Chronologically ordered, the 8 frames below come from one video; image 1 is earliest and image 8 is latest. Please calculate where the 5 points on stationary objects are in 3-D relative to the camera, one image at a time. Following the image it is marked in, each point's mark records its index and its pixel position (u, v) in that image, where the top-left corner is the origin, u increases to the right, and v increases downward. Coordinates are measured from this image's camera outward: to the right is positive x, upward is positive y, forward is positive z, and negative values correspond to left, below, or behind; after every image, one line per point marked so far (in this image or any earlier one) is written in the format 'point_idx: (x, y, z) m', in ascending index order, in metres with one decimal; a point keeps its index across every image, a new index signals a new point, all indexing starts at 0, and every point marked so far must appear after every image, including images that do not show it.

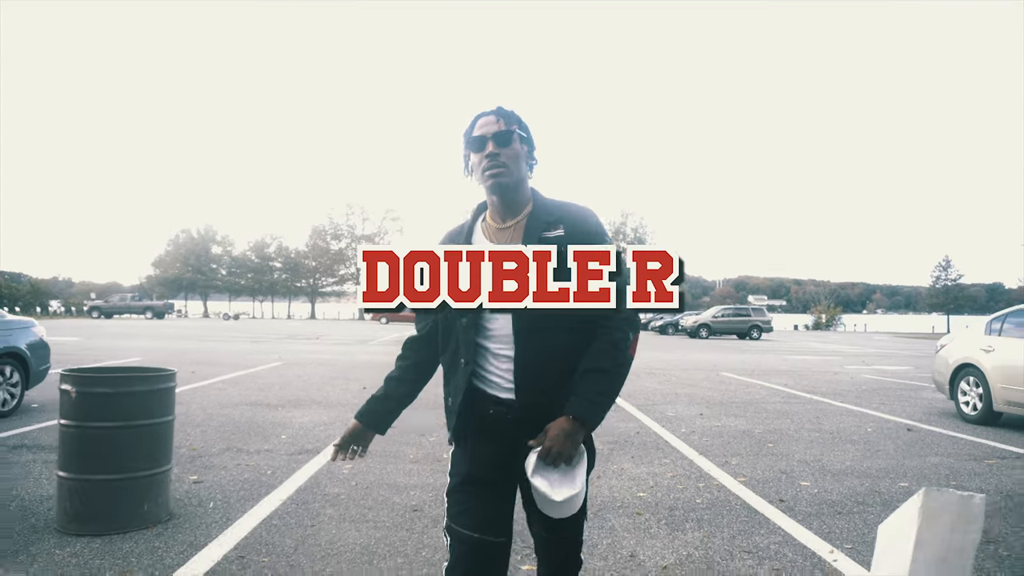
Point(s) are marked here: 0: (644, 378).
0: (+2.5, -1.6, +12.2) m
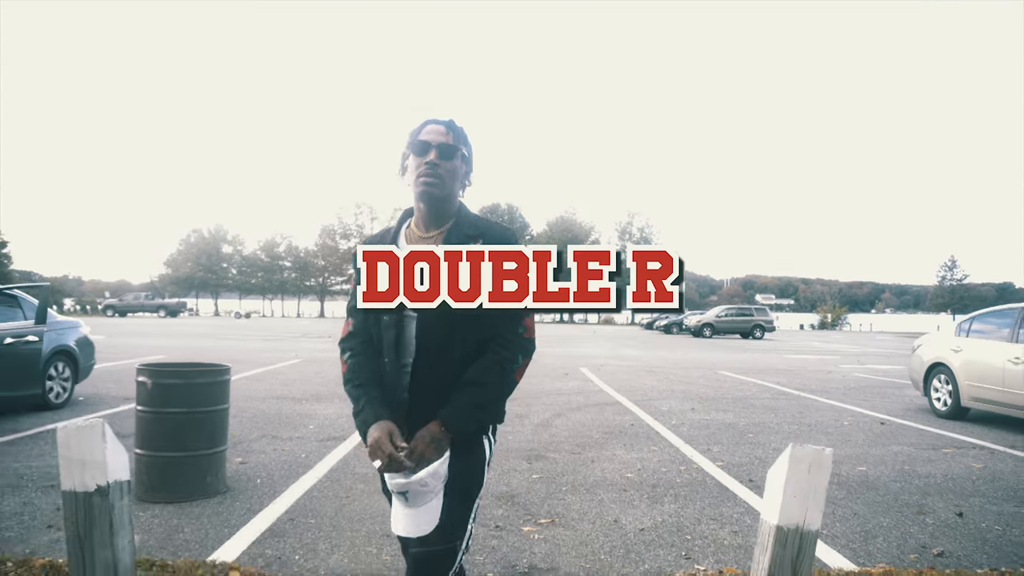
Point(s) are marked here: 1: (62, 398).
0: (+2.6, -1.7, +12.8) m
1: (-5.5, -1.3, +8.0) m
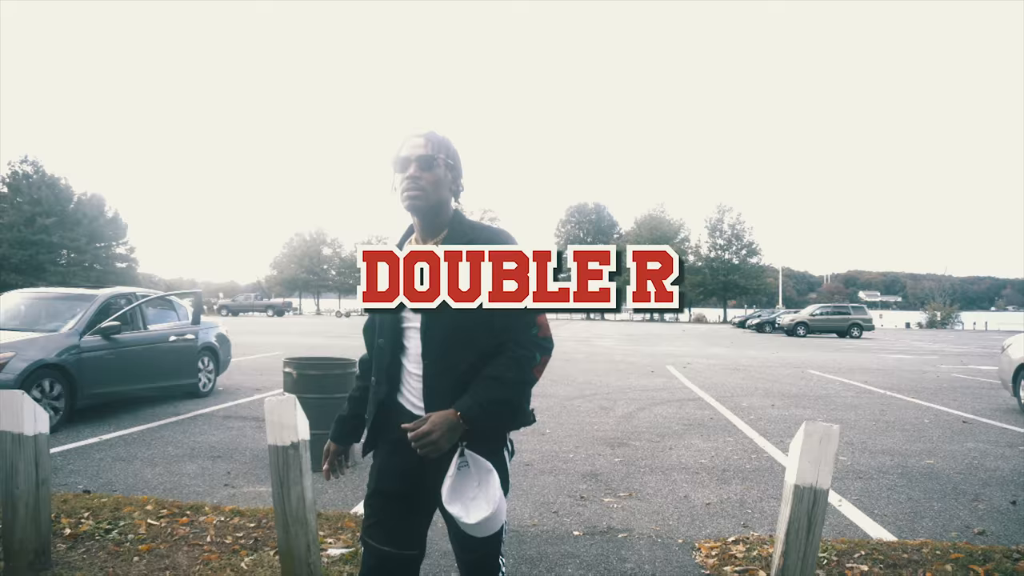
0: (+4.3, -1.7, +13.1) m
1: (-4.3, -1.4, +9.3) m
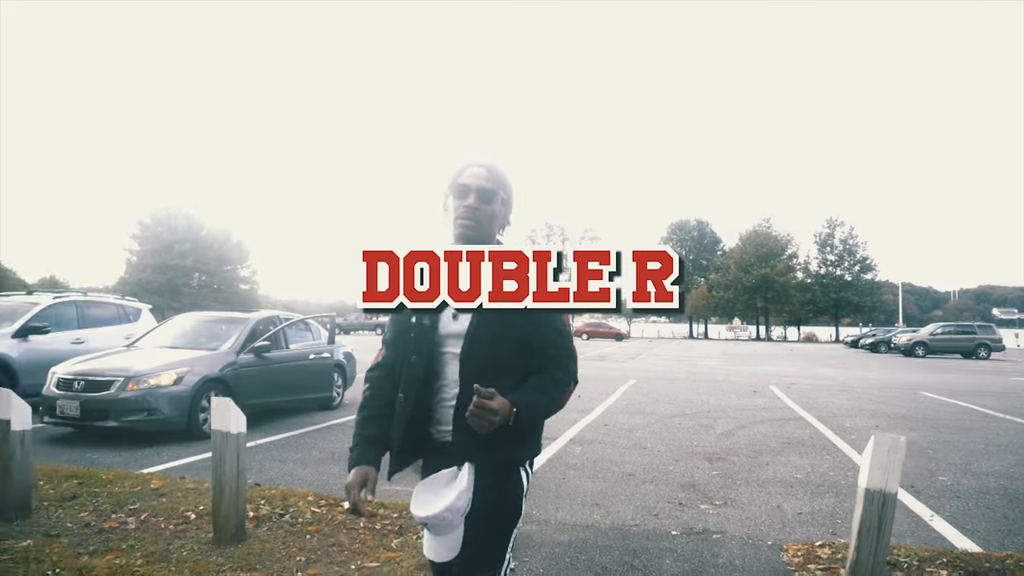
0: (+6.4, -2.1, +12.9) m
1: (-2.8, -1.8, +10.4) m
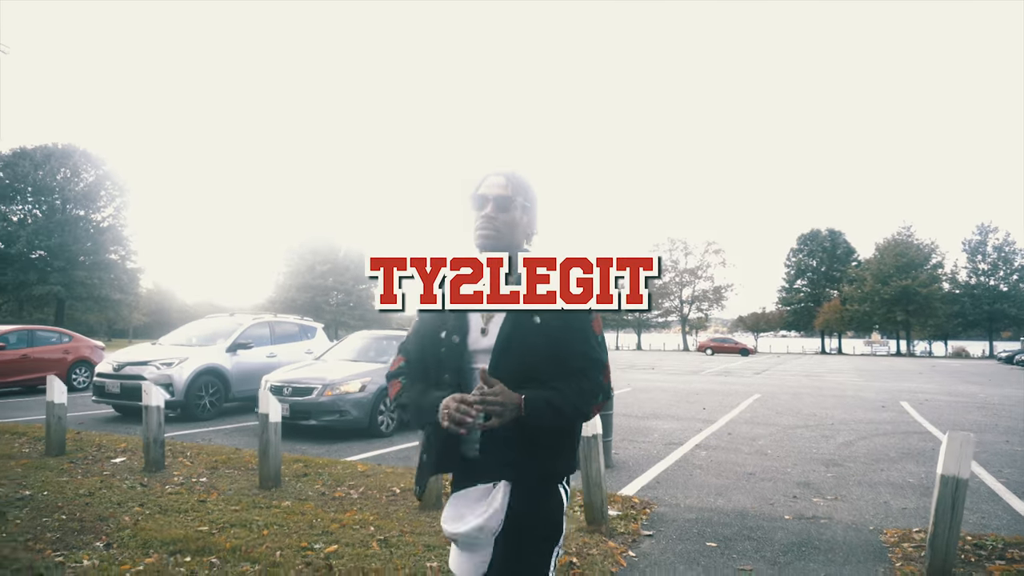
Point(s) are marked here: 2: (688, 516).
0: (+8.9, -2.3, +12.6) m
1: (-0.5, -2.2, +11.8) m
2: (+1.4, -1.8, +5.2) m
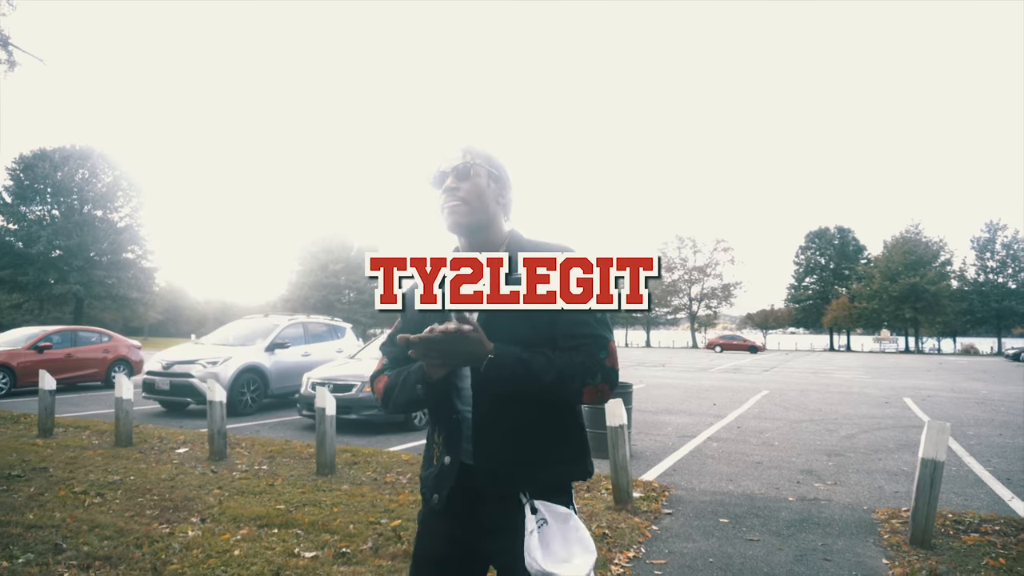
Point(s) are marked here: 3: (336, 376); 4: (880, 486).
0: (+9.3, -2.4, +13.2) m
1: (-0.1, -2.2, +12.5) m
2: (+1.7, -1.9, +5.9) m
3: (-2.6, -1.3, +9.9) m
4: (+3.5, -1.9, +6.2) m
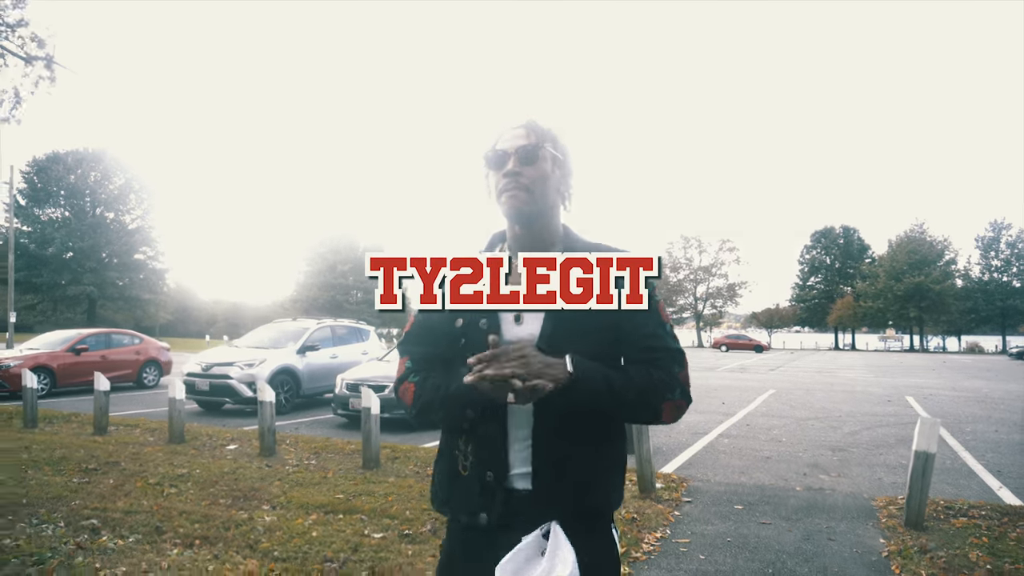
0: (+9.6, -2.4, +13.8) m
1: (+0.2, -2.3, +13.1) m
2: (+2.0, -2.0, +6.5) m
3: (-2.3, -1.4, +10.5) m
4: (+3.8, -2.0, +6.8) m
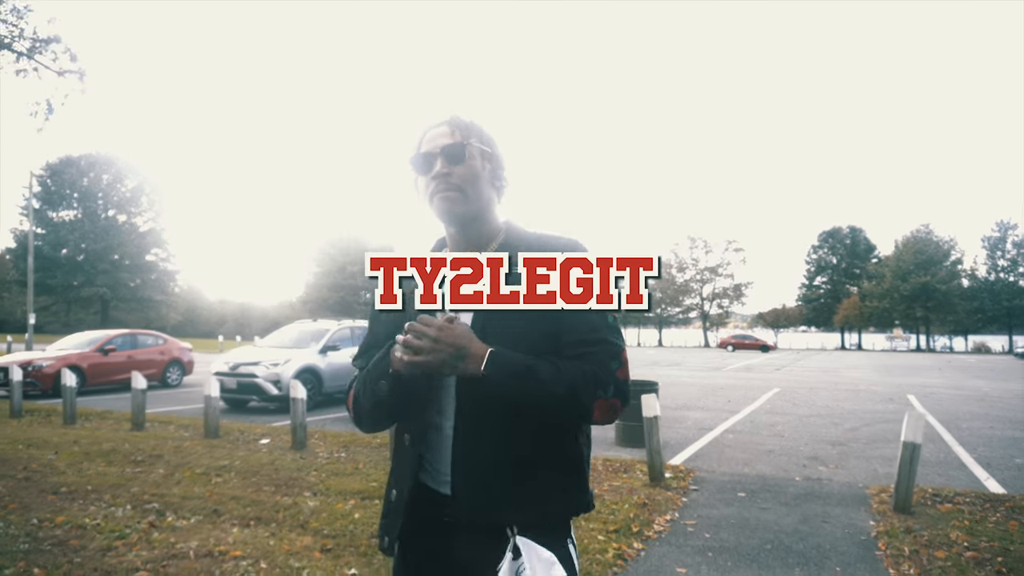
0: (+9.9, -2.5, +14.2) m
1: (+0.5, -2.3, +13.6) m
2: (+2.2, -2.0, +6.9) m
3: (-2.0, -1.5, +11.0) m
4: (+4.0, -2.0, +7.3) m
